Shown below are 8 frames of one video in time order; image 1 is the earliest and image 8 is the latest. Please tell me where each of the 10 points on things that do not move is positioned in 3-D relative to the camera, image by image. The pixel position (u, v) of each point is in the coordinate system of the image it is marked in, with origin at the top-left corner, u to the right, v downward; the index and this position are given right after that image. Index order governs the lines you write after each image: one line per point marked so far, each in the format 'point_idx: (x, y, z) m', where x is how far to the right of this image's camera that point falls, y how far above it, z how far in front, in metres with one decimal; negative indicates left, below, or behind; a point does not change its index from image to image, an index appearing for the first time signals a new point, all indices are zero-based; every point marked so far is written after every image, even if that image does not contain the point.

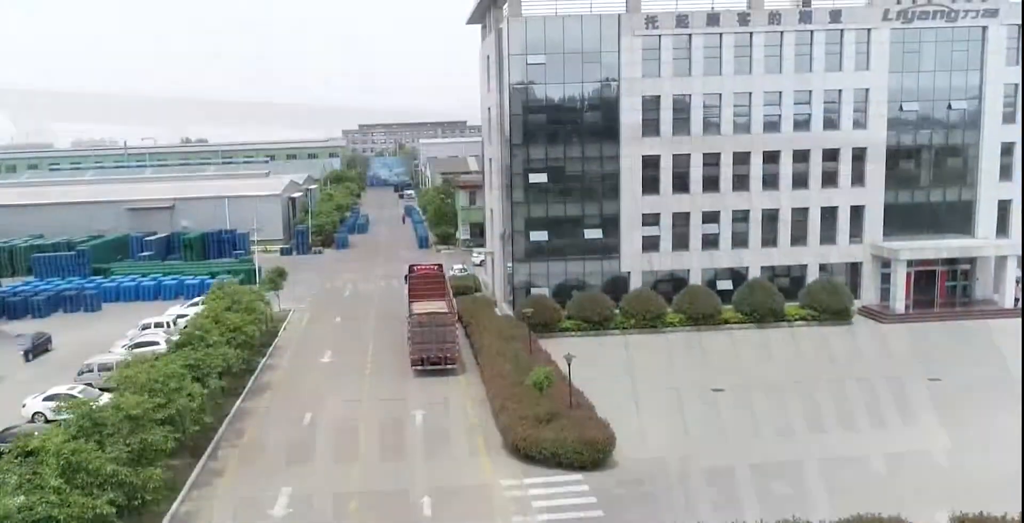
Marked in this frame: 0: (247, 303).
0: (-5.7, -0.9, +18.0) m
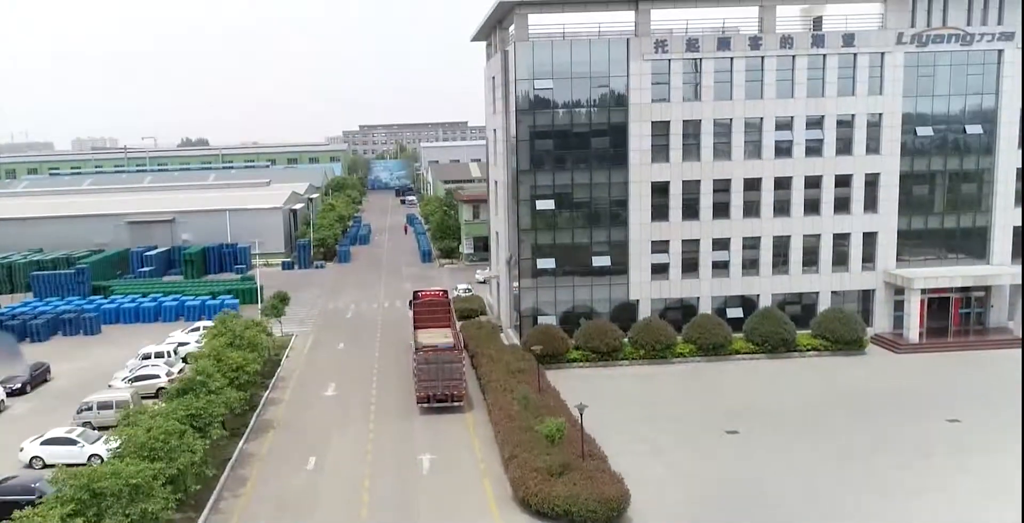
0: (-5.5, -1.7, +17.7) m
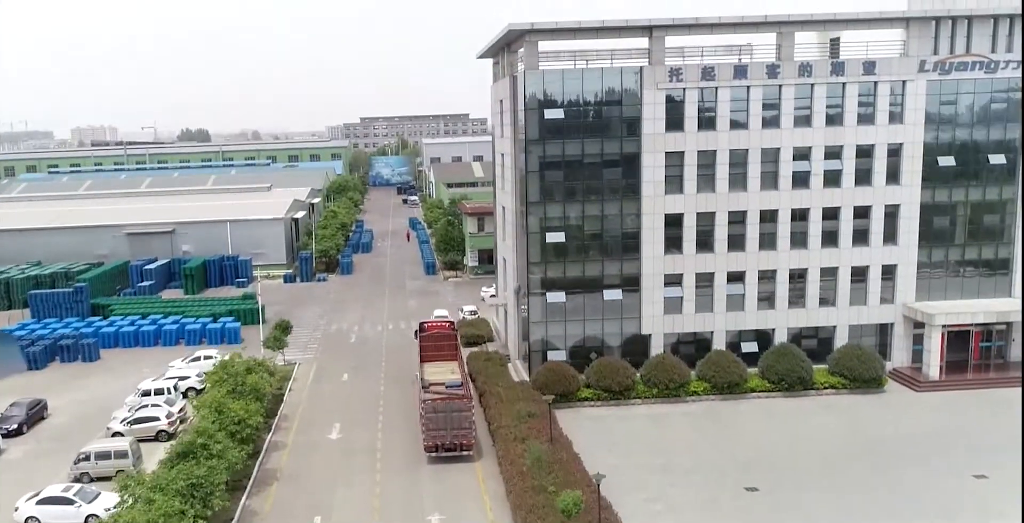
0: (-5.3, -2.5, +17.1) m
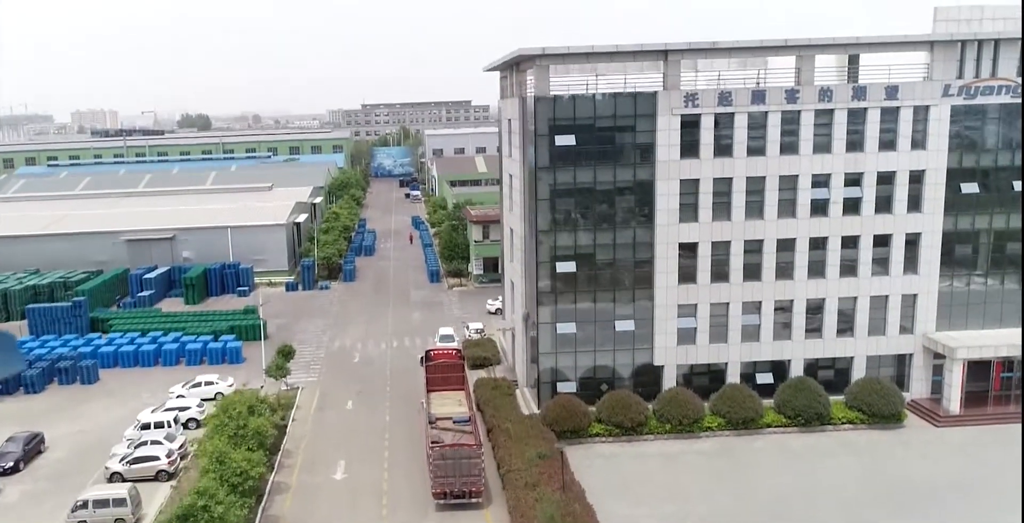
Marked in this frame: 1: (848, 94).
0: (-5.1, -3.3, +16.6) m
1: (+7.9, +3.9, +19.7) m
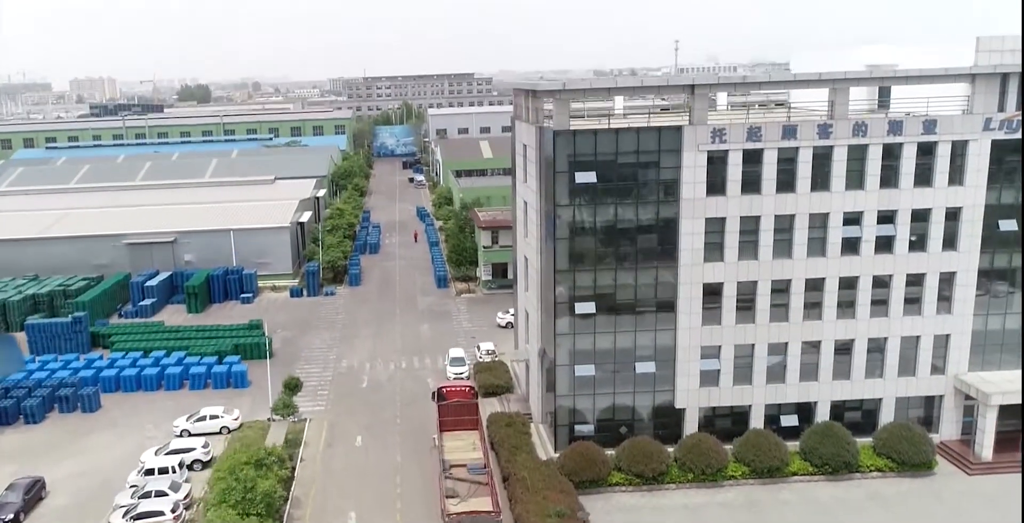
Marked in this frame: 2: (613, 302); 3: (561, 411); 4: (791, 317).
0: (-4.7, -4.4, +15.9) m
1: (+8.3, +3.0, +18.7) m
2: (+2.3, -0.9, +19.3) m
3: (+1.2, -3.5, +19.8) m
4: (+6.5, -1.3, +19.6) m
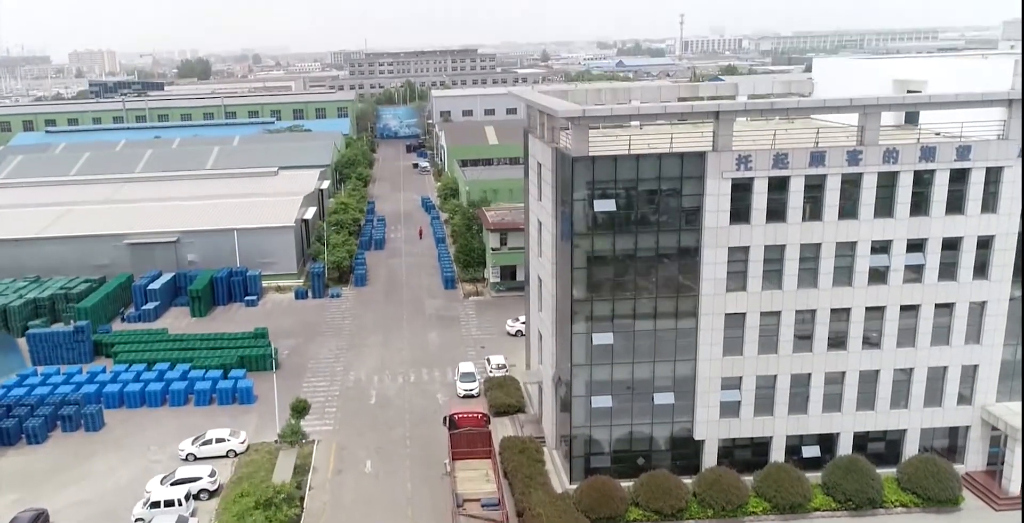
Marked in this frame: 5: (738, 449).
0: (-4.4, -5.1, +15.4) m
1: (+8.6, +2.3, +18.0) m
2: (+2.7, -1.6, +18.7) m
3: (+1.5, -4.1, +19.3) m
4: (+6.8, -1.9, +19.0) m
5: (+5.3, -4.4, +19.6) m
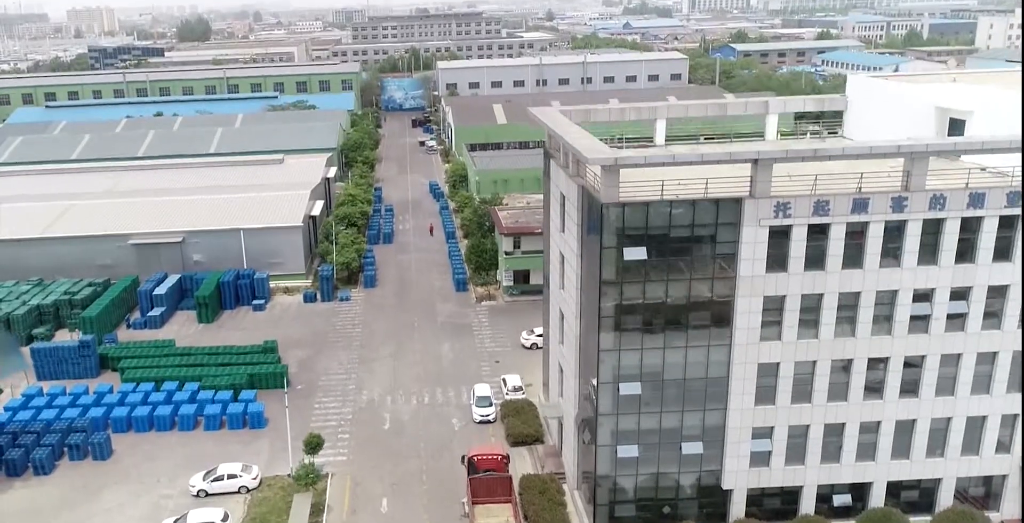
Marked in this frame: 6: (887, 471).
0: (-3.9, -6.2, +14.8) m
1: (+9.1, +1.2, +17.0) m
2: (+3.2, -2.6, +18.0) m
3: (+2.0, -5.1, +18.7) m
4: (+7.3, -2.9, +18.2) m
5: (+5.8, -5.3, +19.0) m
6: (+8.4, -4.7, +18.8) m
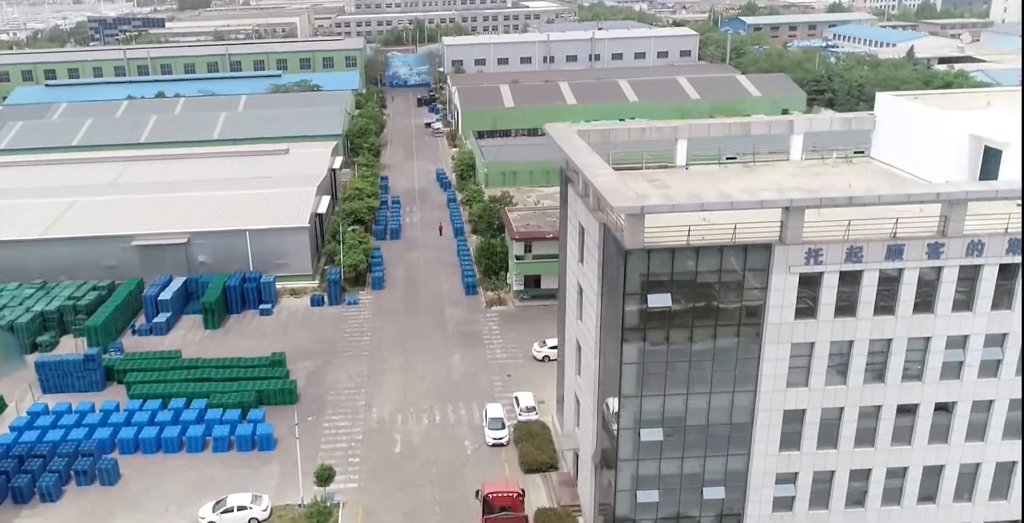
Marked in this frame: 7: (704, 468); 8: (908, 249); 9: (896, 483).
0: (-3.6, -7.2, +14.5) m
1: (+9.5, +0.3, +16.3) m
2: (+3.5, -3.5, +17.4) m
3: (+2.3, -5.9, +18.3) m
4: (+7.7, -3.8, +17.7) m
5: (+6.1, -6.2, +18.6) m
6: (+8.8, -5.5, +18.4) m
7: (+4.1, -4.4, +17.9) m
8: (+7.6, +0.2, +16.2) m
9: (+8.3, -4.8, +18.3) m
